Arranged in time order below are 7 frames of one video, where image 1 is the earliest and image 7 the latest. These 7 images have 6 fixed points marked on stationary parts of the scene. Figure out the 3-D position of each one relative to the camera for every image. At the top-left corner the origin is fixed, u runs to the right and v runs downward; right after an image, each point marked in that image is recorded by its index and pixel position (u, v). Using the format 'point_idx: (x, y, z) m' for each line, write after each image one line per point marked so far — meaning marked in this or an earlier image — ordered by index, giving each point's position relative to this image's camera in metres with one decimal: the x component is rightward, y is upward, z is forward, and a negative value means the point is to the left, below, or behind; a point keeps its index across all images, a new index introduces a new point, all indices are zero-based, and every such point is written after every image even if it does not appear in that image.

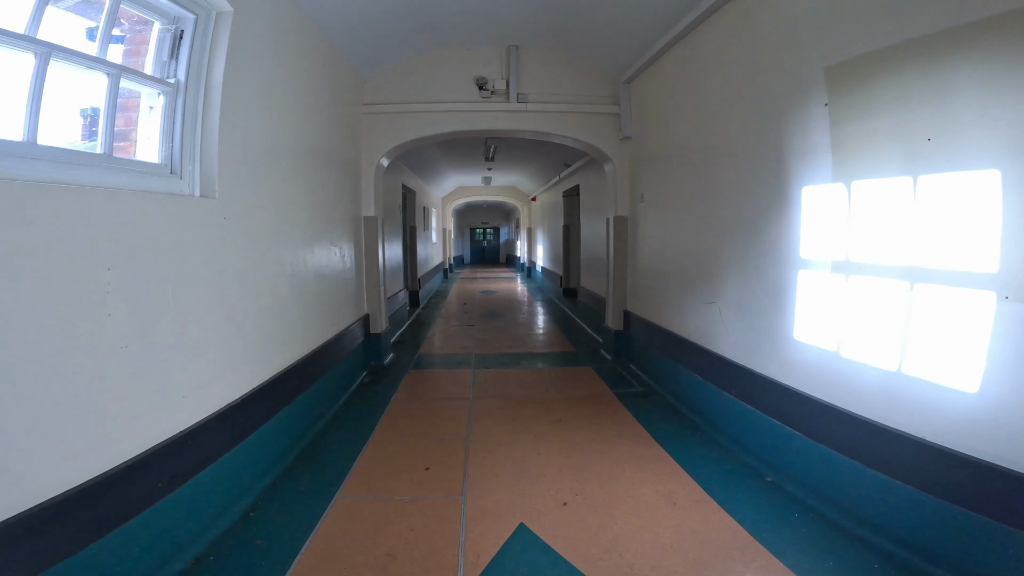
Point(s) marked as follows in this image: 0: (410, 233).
0: (-1.1, +0.6, +7.0) m
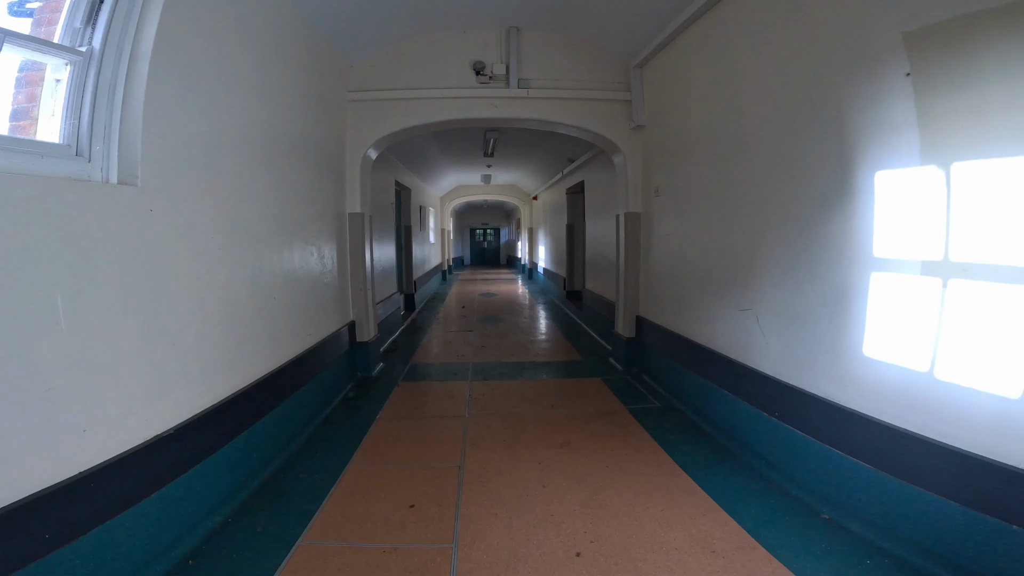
0: (-1.1, +0.5, +6.6) m
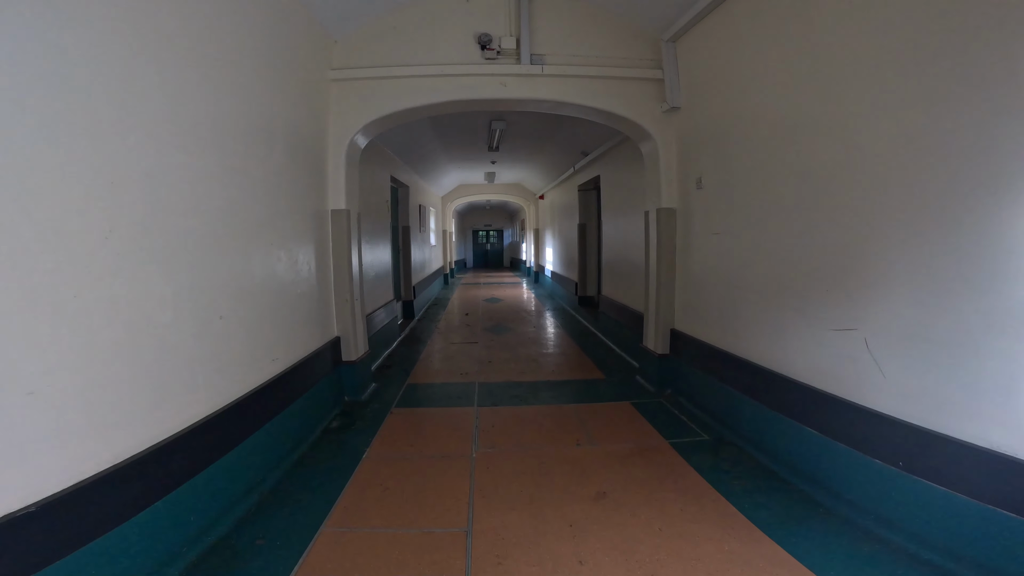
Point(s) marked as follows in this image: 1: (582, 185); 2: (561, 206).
0: (-1.0, +0.5, +6.0) m
1: (+0.6, +0.9, +6.0) m
2: (+0.5, +0.9, +7.6) m
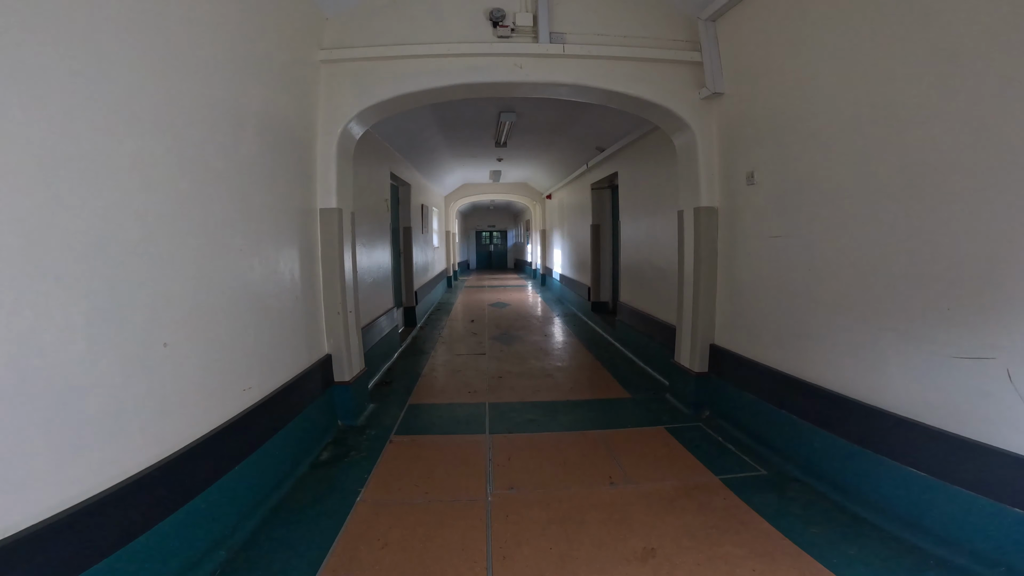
0: (-0.9, +0.4, +5.6) m
1: (+0.7, +0.9, +5.6) m
2: (+0.6, +0.9, +7.2) m
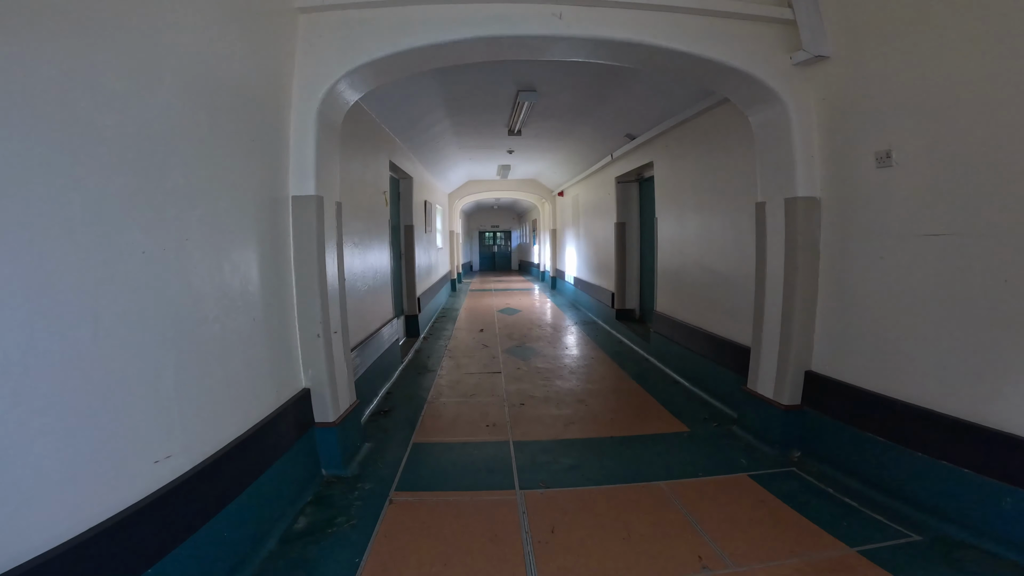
0: (-0.8, +0.4, +5.0) m
1: (+0.8, +0.8, +5.0) m
2: (+0.7, +0.8, +6.5) m
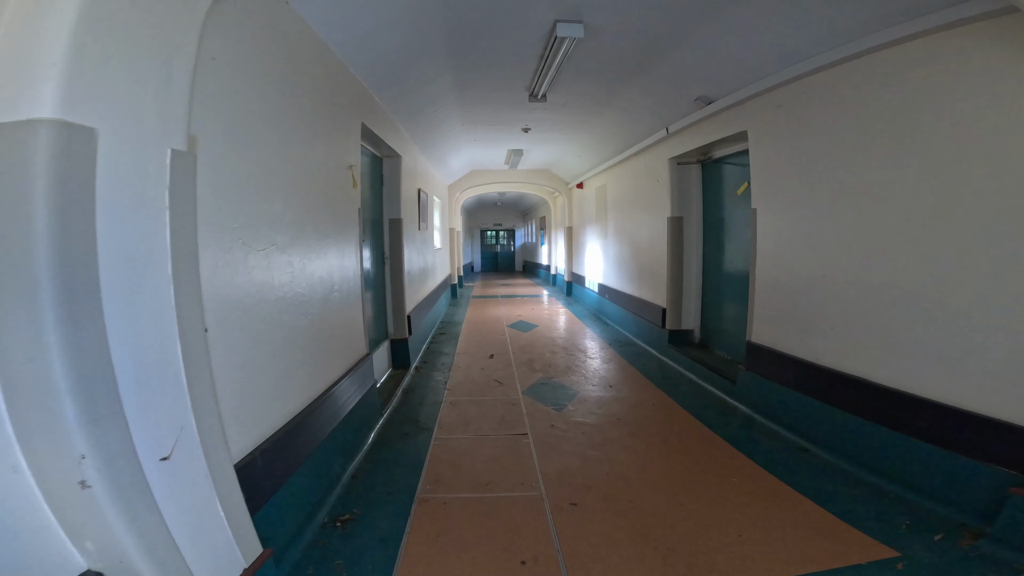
0: (-0.7, +0.3, +3.7) m
1: (+0.9, +0.7, +3.7) m
2: (+0.8, +0.7, +5.3) m
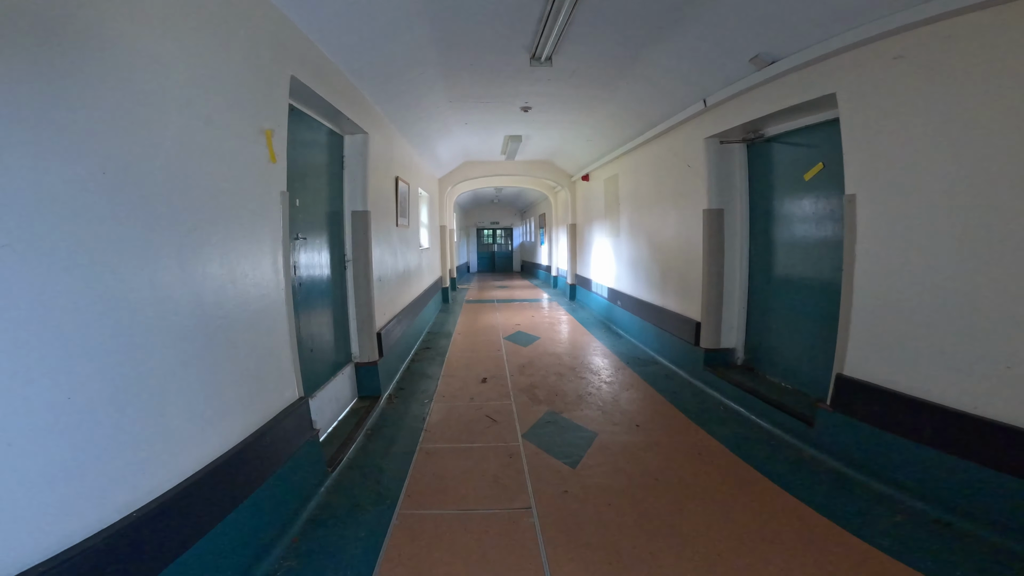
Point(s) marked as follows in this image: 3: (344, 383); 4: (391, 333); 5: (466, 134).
0: (-0.7, +0.3, +2.9) m
1: (+0.9, +0.7, +3.0) m
2: (+0.8, +0.7, +4.5) m
3: (-0.7, -0.4, +2.8) m
4: (-0.6, -0.2, +3.5) m
5: (-0.4, +1.2, +5.2) m
